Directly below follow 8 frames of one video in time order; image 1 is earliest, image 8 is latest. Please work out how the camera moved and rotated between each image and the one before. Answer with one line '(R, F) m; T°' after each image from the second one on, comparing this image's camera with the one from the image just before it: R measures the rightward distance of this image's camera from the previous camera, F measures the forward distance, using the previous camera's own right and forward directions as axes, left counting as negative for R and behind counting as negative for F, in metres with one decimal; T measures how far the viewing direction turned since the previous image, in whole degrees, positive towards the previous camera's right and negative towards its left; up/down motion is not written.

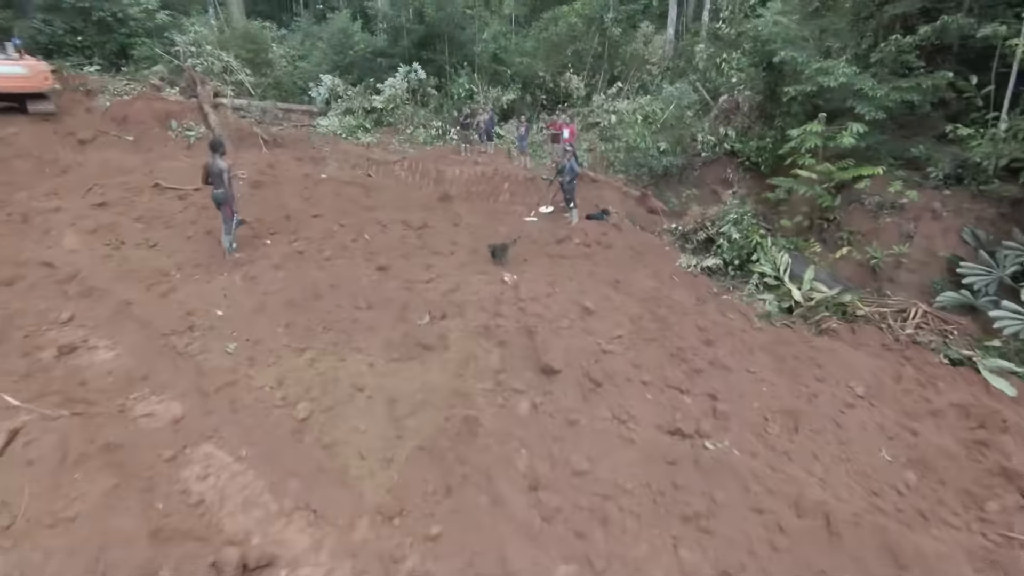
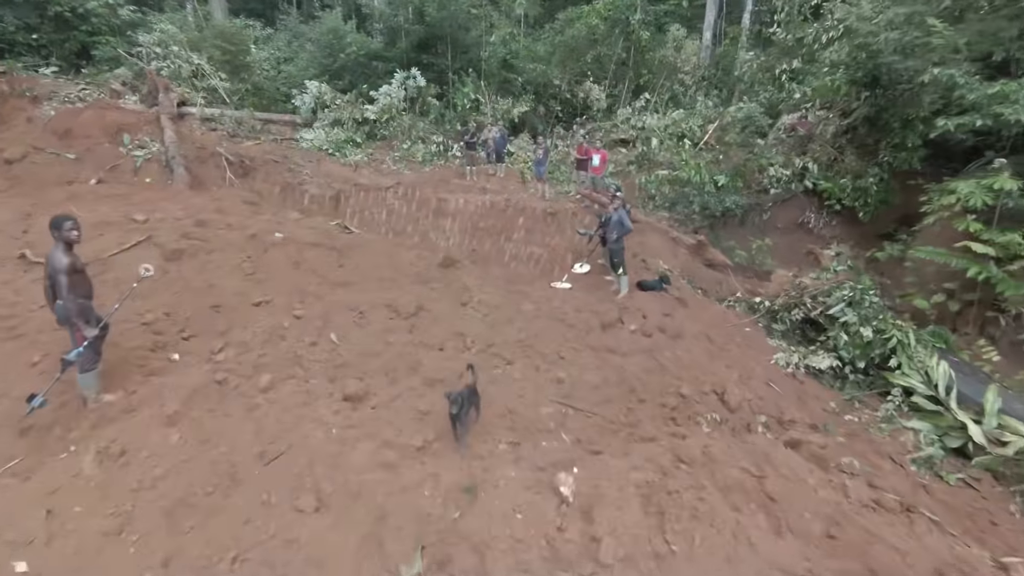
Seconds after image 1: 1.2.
(-0.4, +2.6) m; 0°
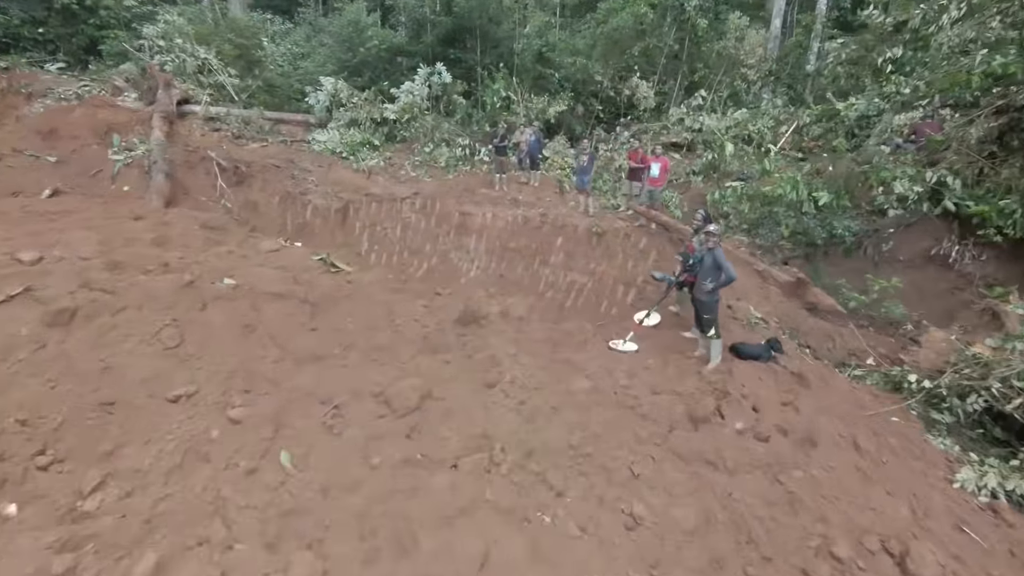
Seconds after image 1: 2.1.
(-0.2, +2.1) m; -3°
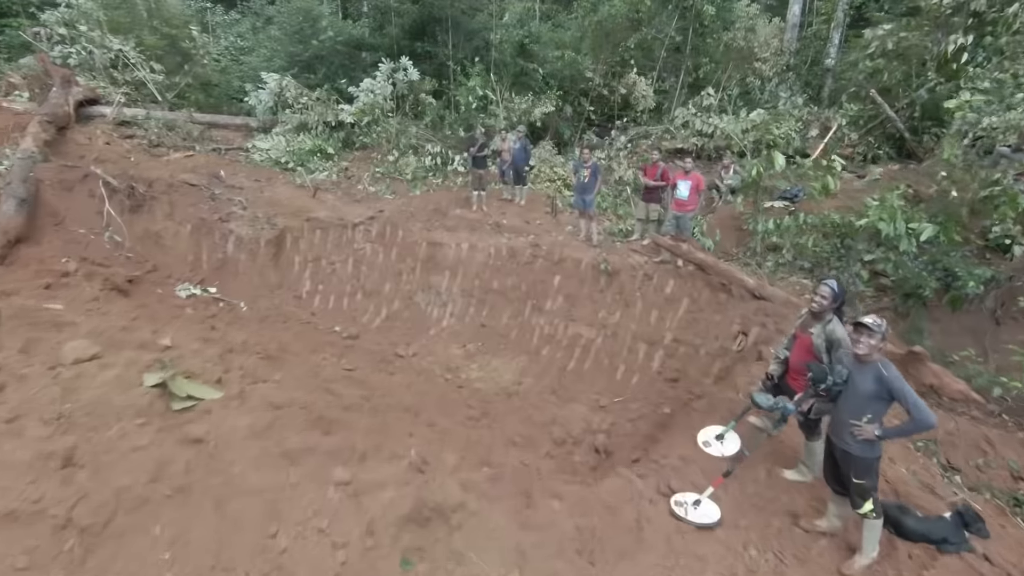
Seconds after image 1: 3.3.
(-0.1, +2.4) m; +2°
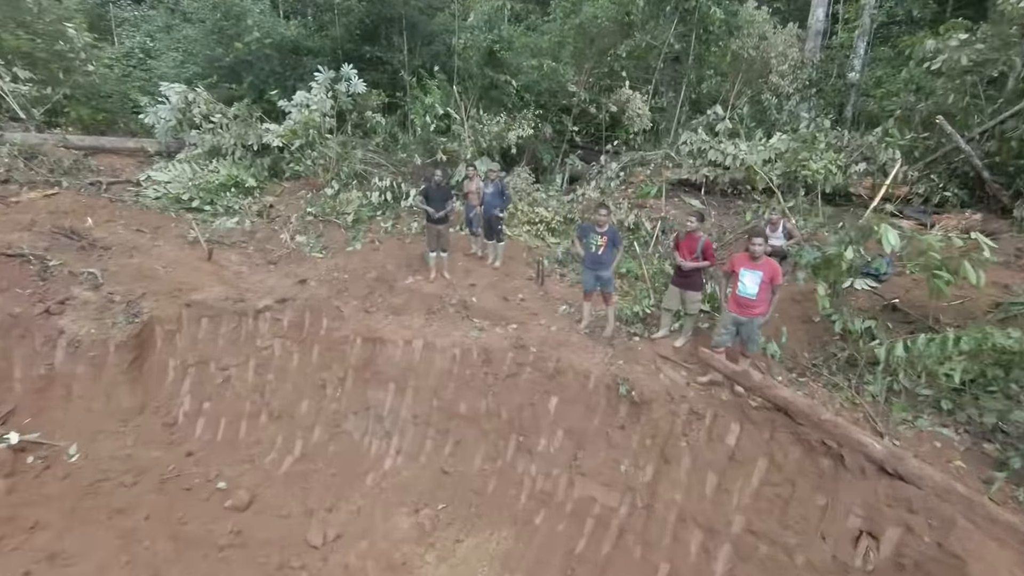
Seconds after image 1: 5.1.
(0.0, +2.6) m; +3°
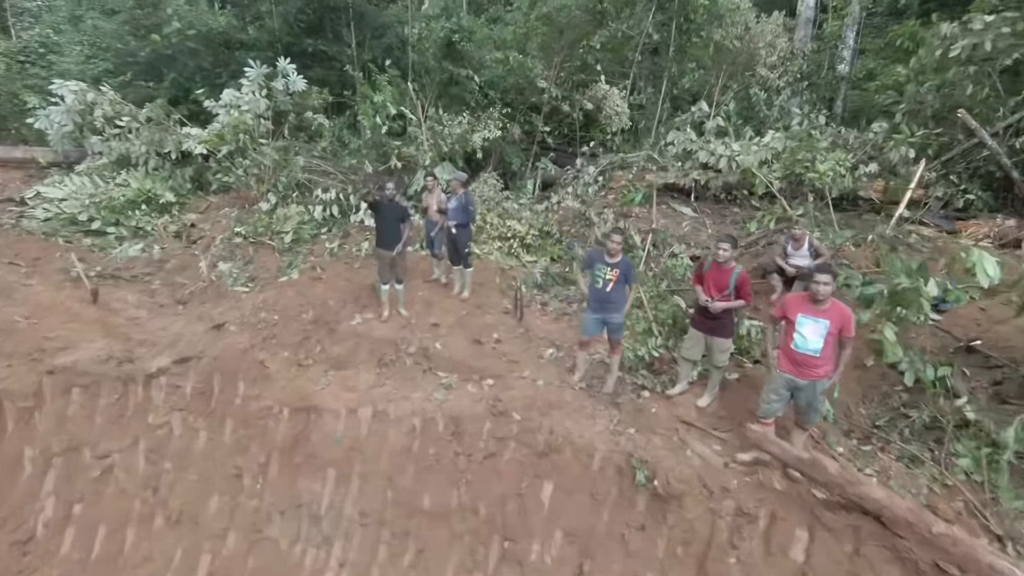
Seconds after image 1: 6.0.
(-0.1, +1.4) m; +4°
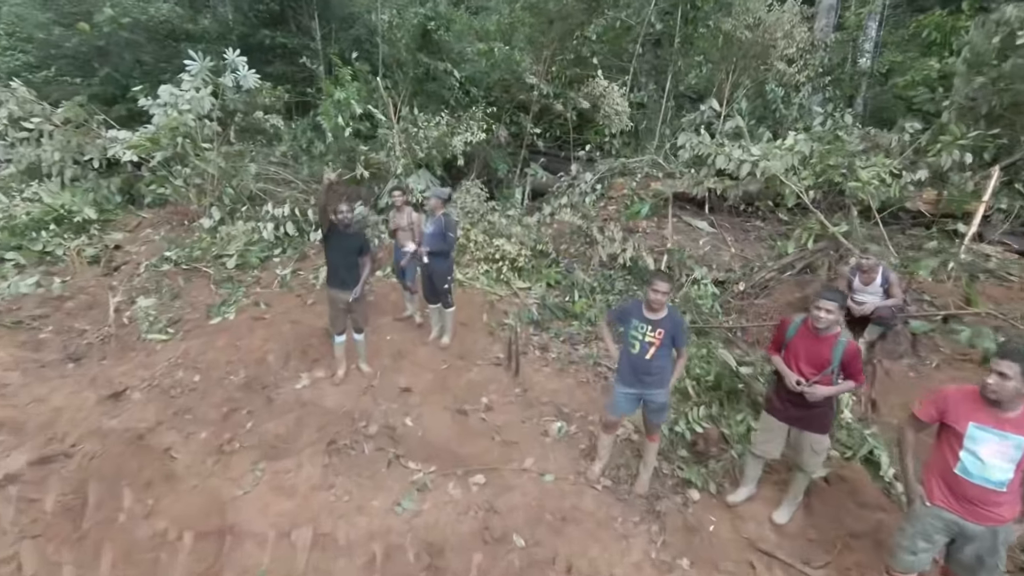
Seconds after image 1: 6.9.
(-0.1, +1.3) m; +2°
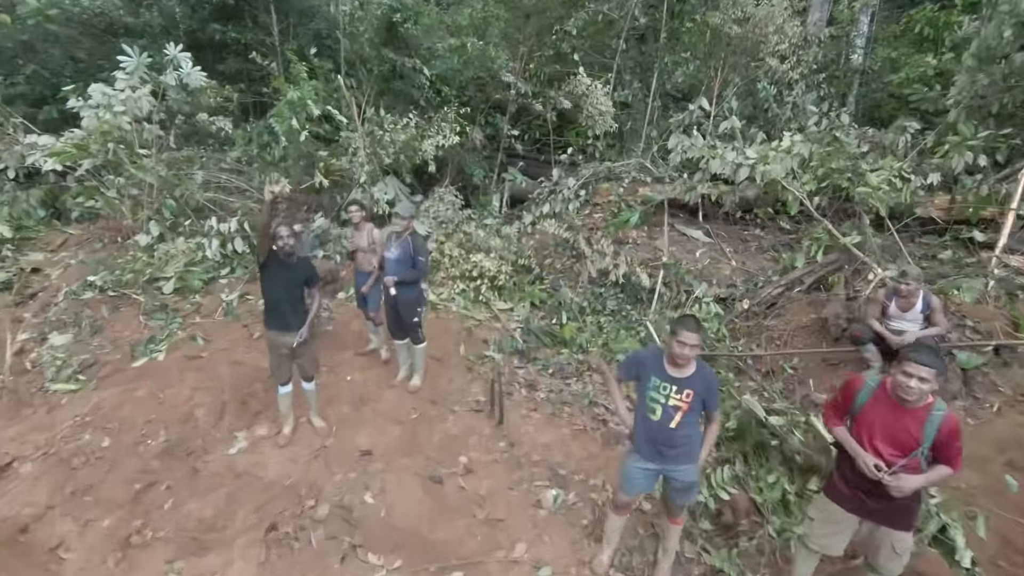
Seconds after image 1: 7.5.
(0.0, +0.7) m; +3°
